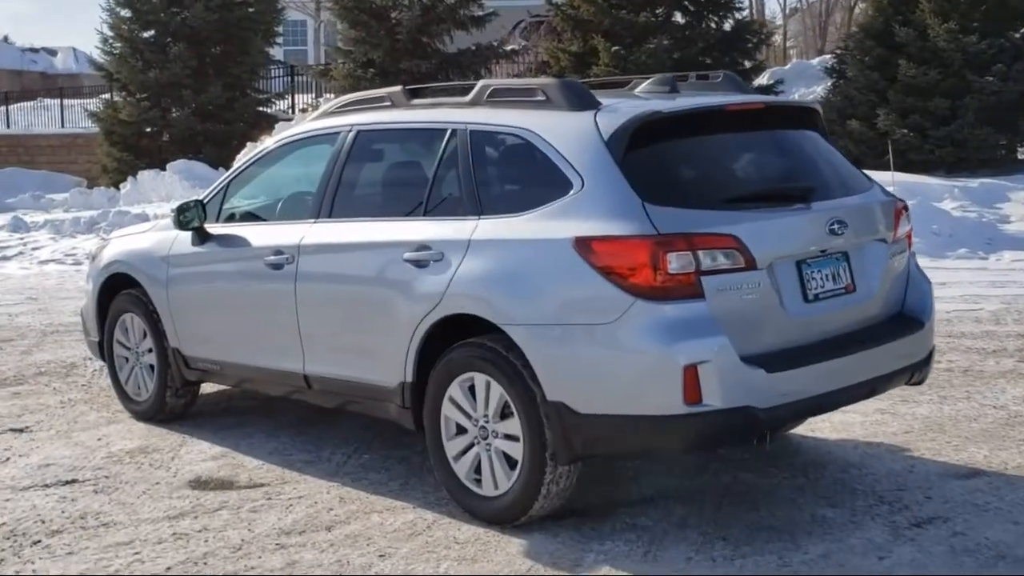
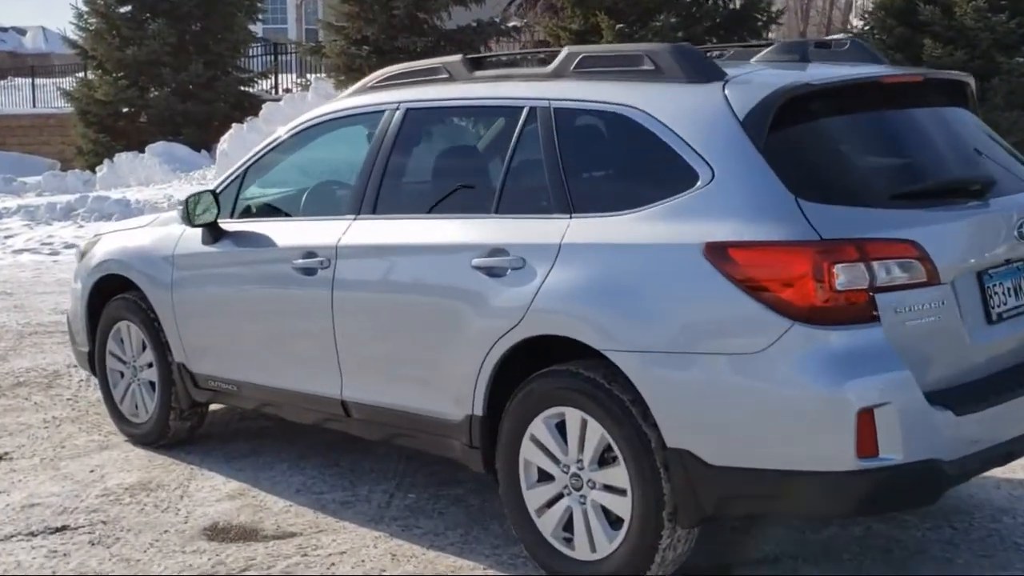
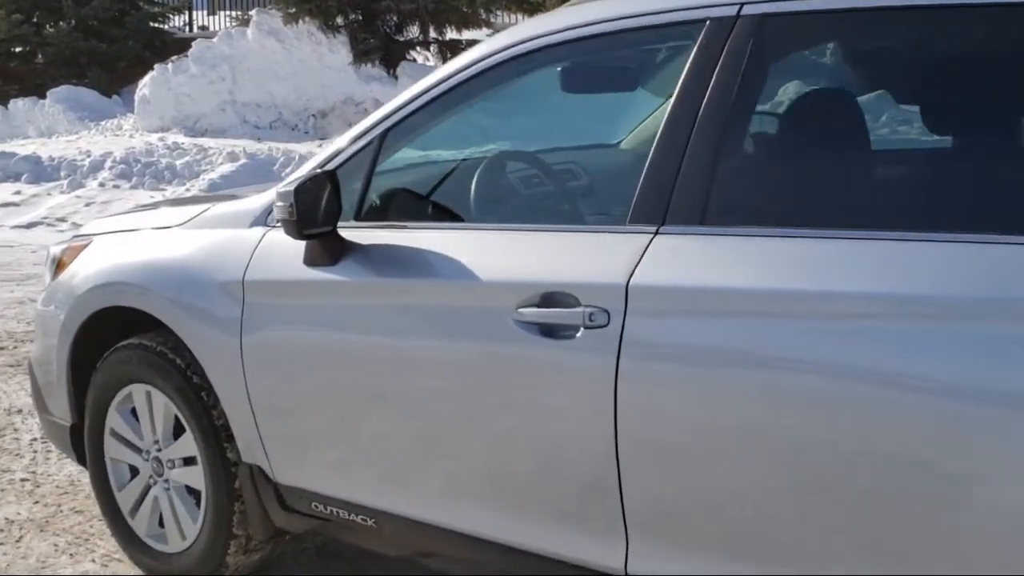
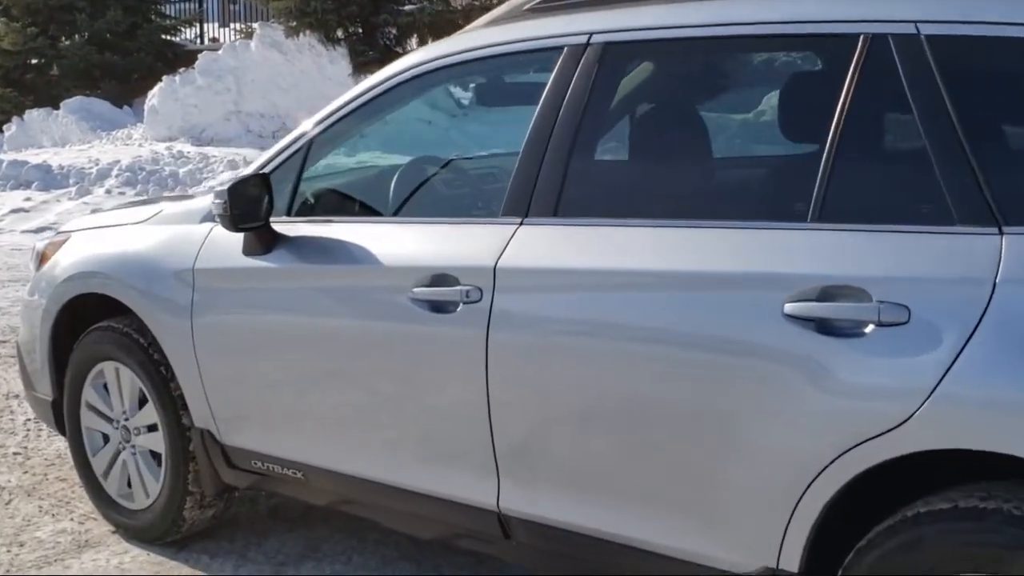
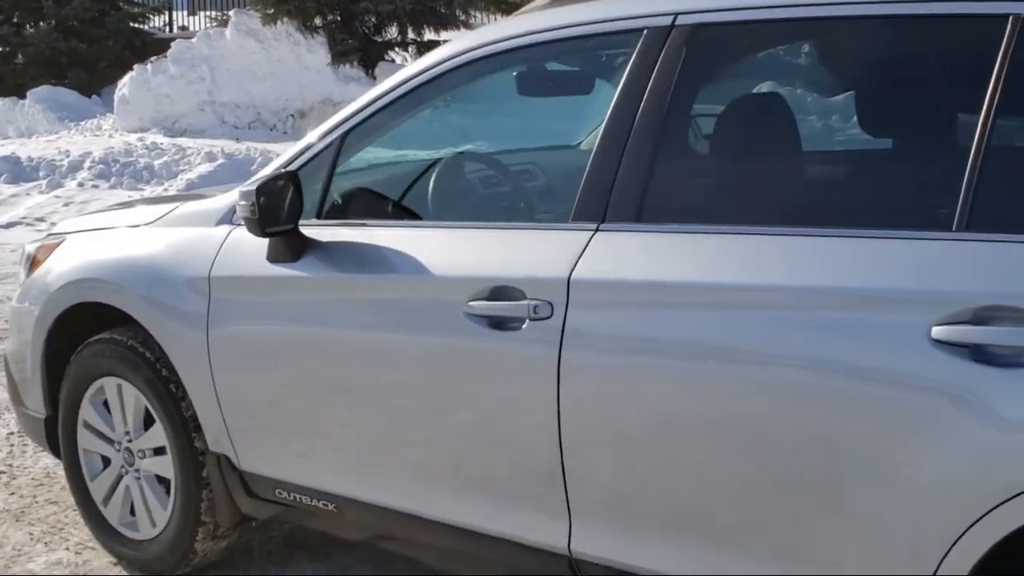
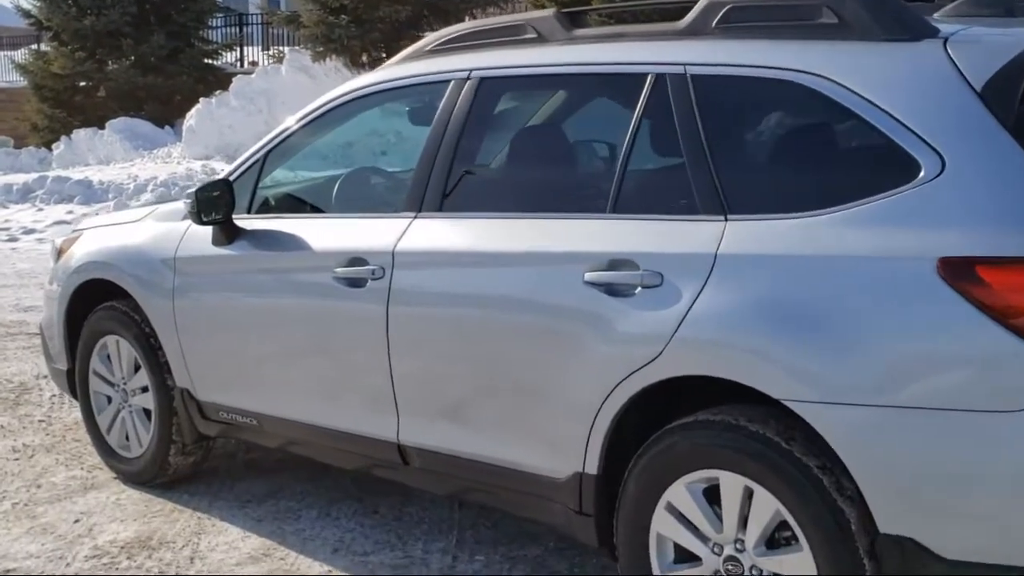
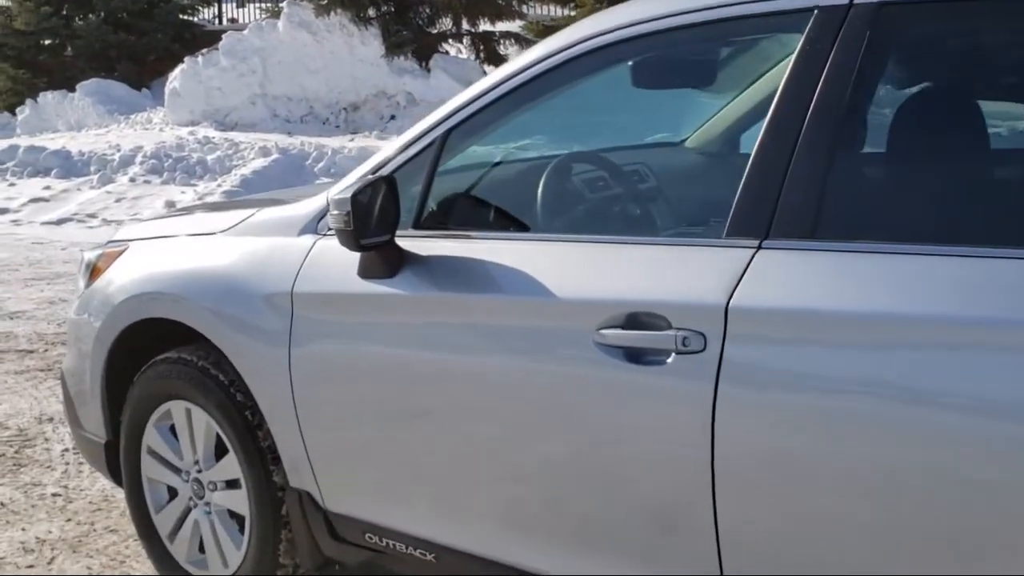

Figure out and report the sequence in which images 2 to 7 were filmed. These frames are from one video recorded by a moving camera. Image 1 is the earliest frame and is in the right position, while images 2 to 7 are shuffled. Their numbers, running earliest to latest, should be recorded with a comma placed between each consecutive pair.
2, 6, 4, 5, 3, 7
